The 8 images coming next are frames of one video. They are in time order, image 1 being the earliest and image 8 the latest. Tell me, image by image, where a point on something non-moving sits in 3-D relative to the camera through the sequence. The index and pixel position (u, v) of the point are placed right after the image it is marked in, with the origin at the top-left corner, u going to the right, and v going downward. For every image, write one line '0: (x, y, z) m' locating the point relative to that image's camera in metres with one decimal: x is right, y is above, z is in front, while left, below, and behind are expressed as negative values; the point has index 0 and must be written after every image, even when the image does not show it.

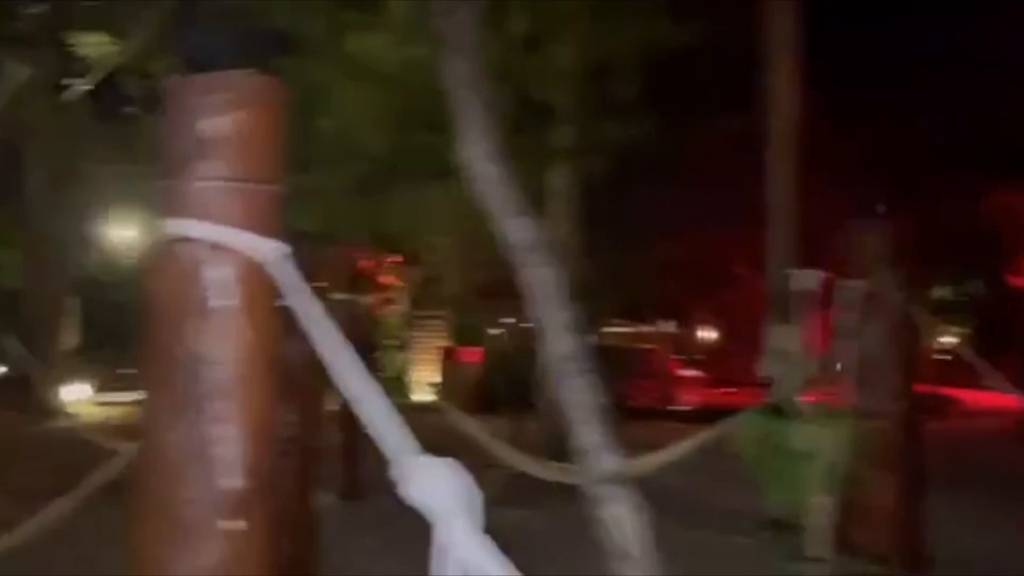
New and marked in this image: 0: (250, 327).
0: (-0.6, -0.1, +1.9) m
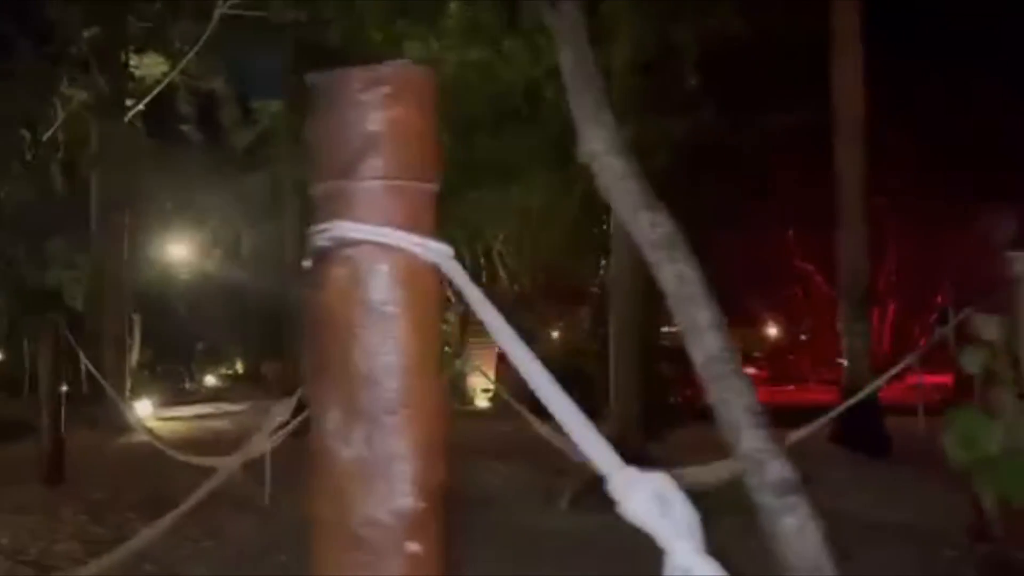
0: (-0.2, -0.1, +1.8) m
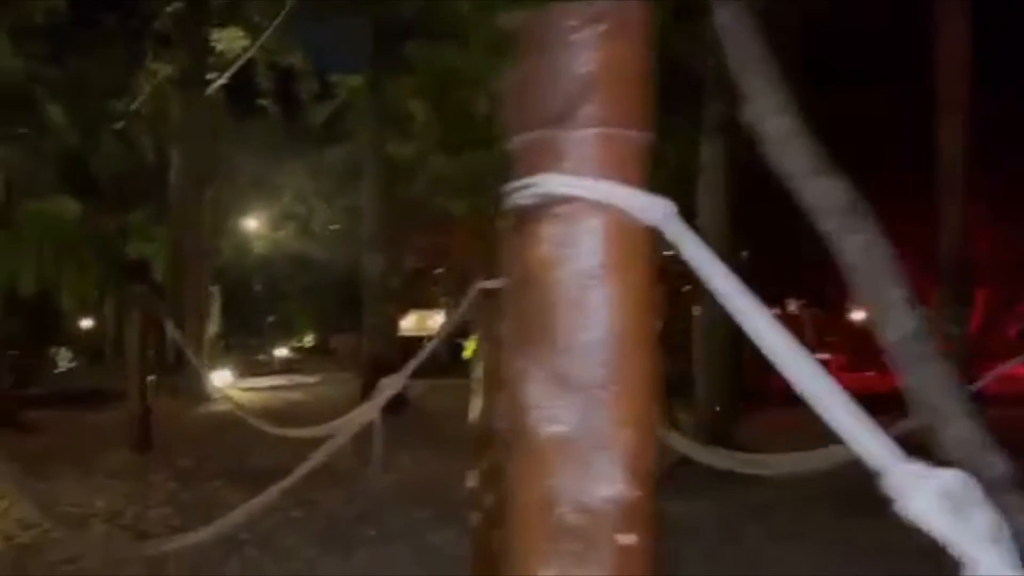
0: (+0.2, 0.0, +1.6) m
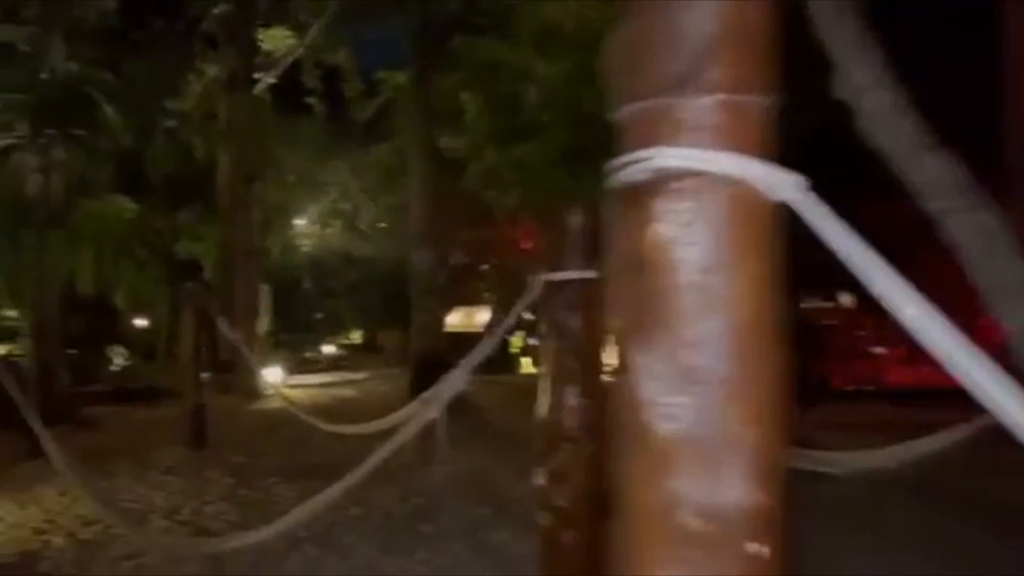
0: (+0.4, 0.0, +1.5) m
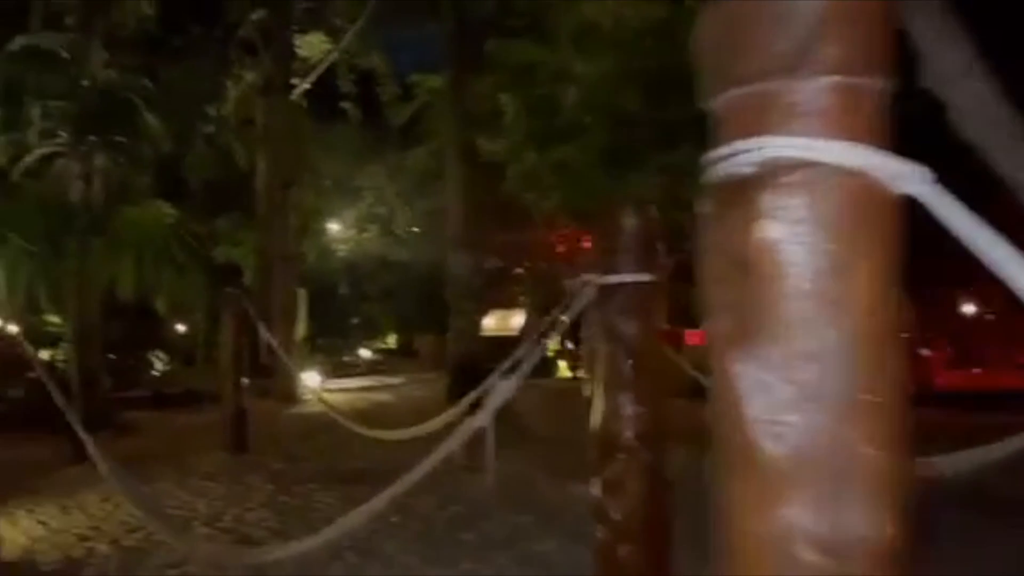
0: (+0.5, 0.0, +1.3) m
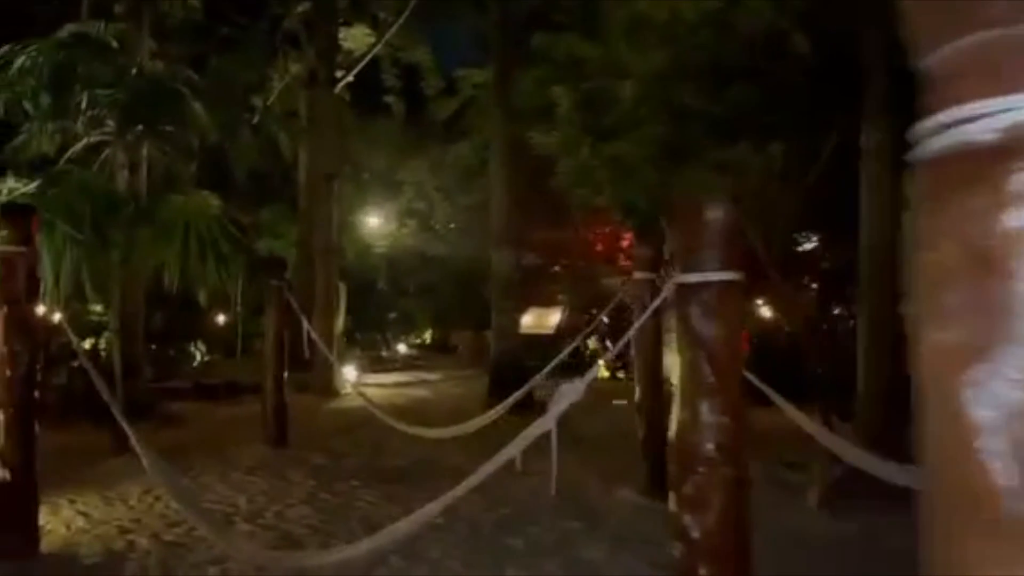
0: (+0.7, 0.0, +1.1) m
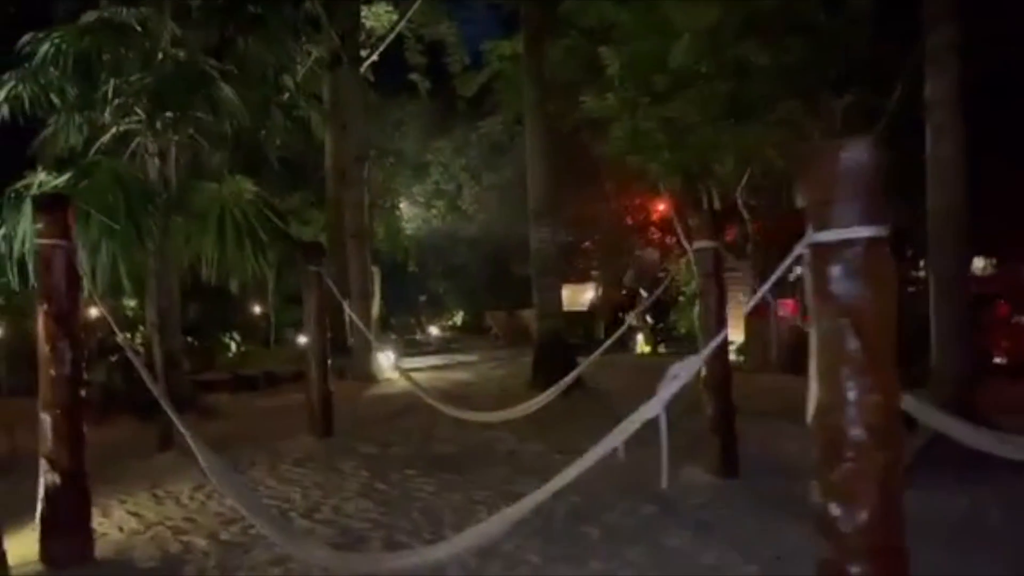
0: (+1.0, +0.1, +0.6) m
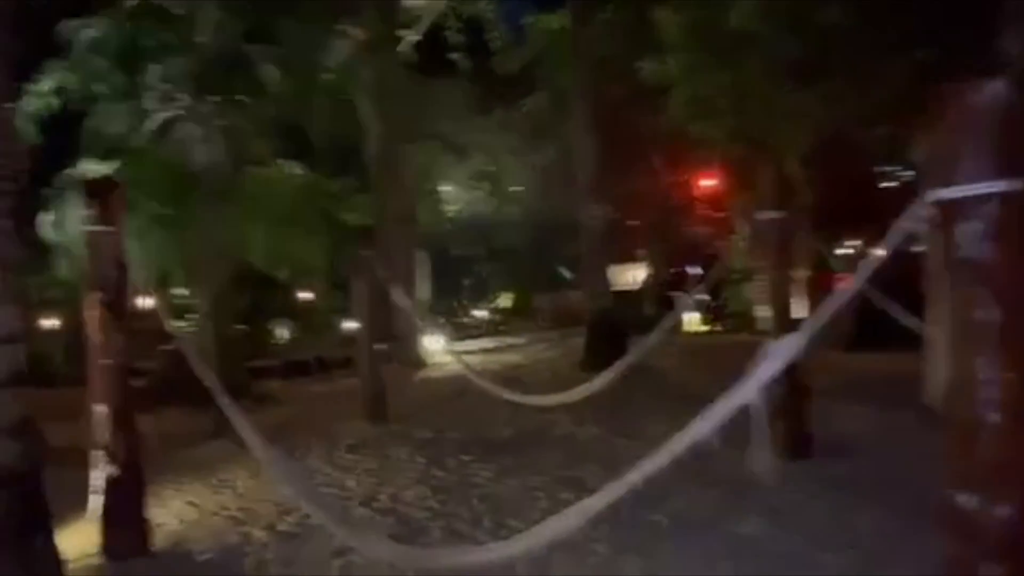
0: (+1.2, +0.1, +0.3) m
